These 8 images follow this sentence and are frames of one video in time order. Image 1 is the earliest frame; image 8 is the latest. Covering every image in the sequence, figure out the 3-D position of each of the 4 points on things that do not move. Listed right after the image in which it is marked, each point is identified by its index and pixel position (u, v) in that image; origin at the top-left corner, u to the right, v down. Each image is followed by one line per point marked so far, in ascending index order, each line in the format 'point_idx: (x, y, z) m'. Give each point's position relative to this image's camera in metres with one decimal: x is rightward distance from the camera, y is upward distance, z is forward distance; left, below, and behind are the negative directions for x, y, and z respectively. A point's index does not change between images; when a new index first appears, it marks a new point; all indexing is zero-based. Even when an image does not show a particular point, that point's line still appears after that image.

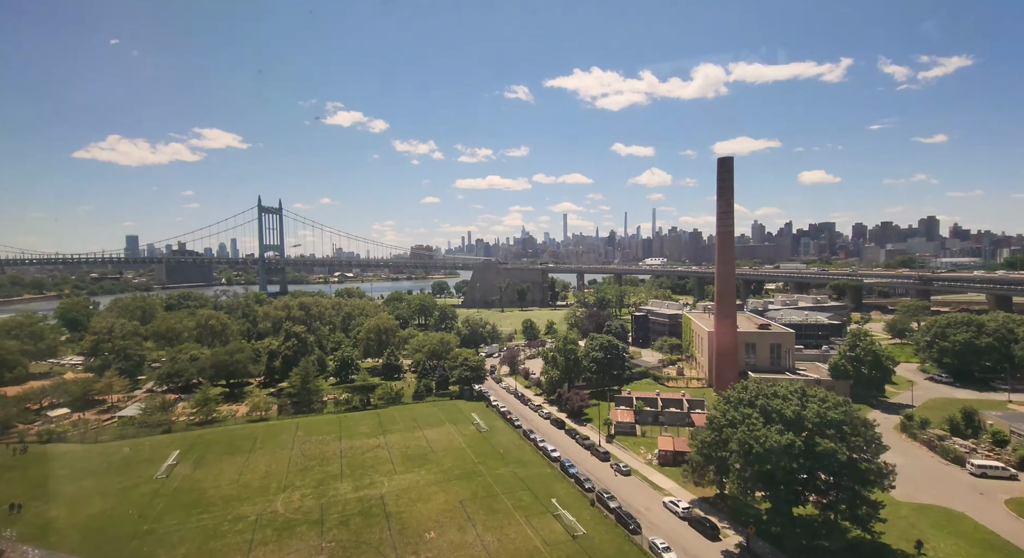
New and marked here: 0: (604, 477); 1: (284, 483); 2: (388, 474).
0: (+3.3, -7.1, +18.5) m
1: (-8.3, -7.5, +18.8) m
2: (-4.6, -7.4, +19.3) m
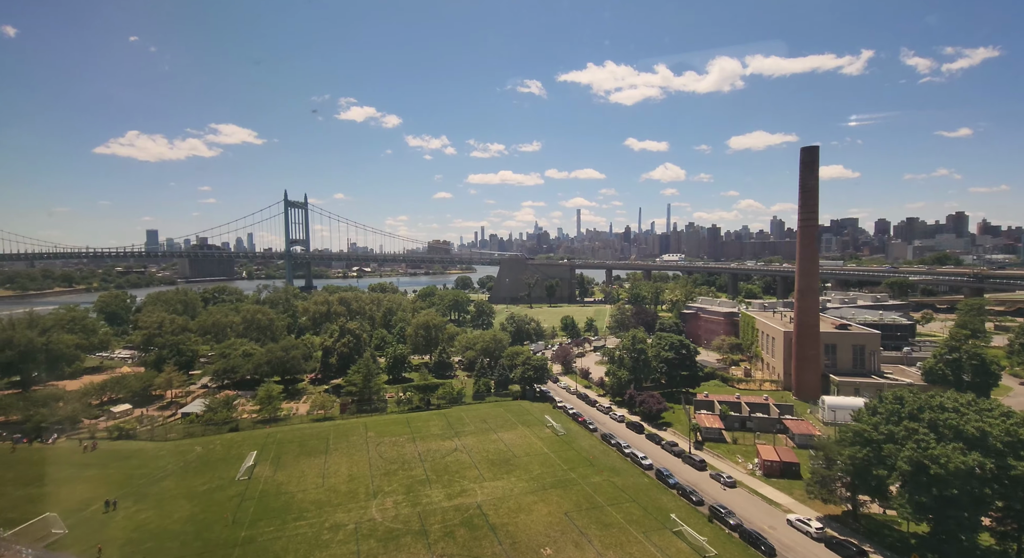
0: (+6.7, -7.1, +17.4) m
1: (-4.9, -7.5, +18.2) m
2: (-1.2, -7.3, +18.5) m
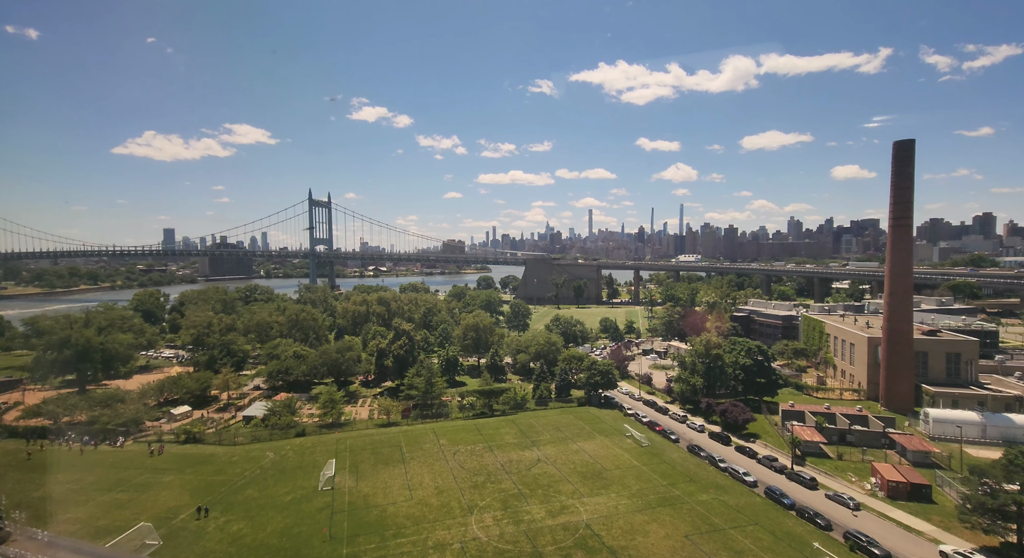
0: (+10.1, -7.3, +16.1) m
1: (-1.5, -7.6, +17.2) m
2: (+2.2, -7.4, +17.5) m
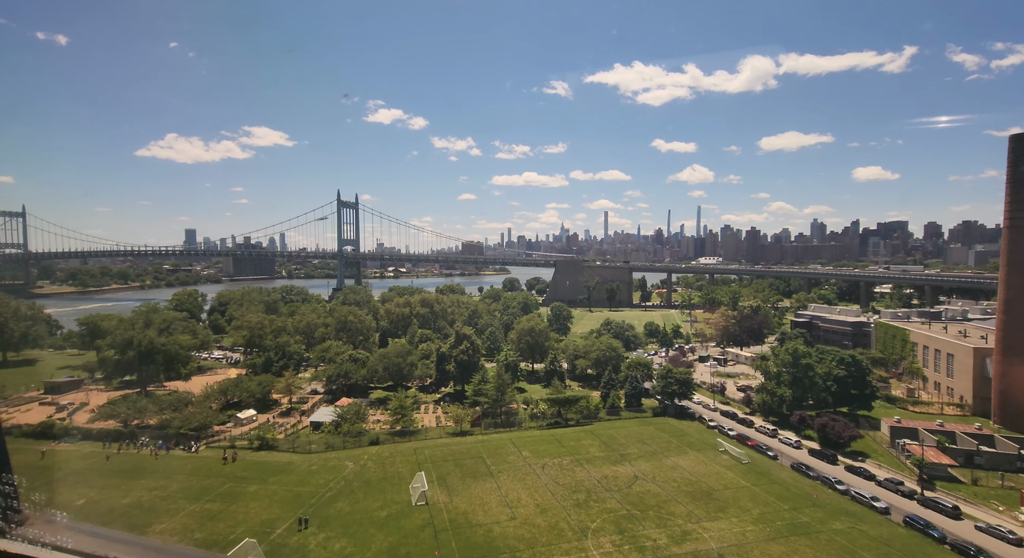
0: (+13.6, -7.5, +14.5) m
1: (+2.0, -7.8, +16.1) m
2: (+5.8, -7.6, +16.2) m
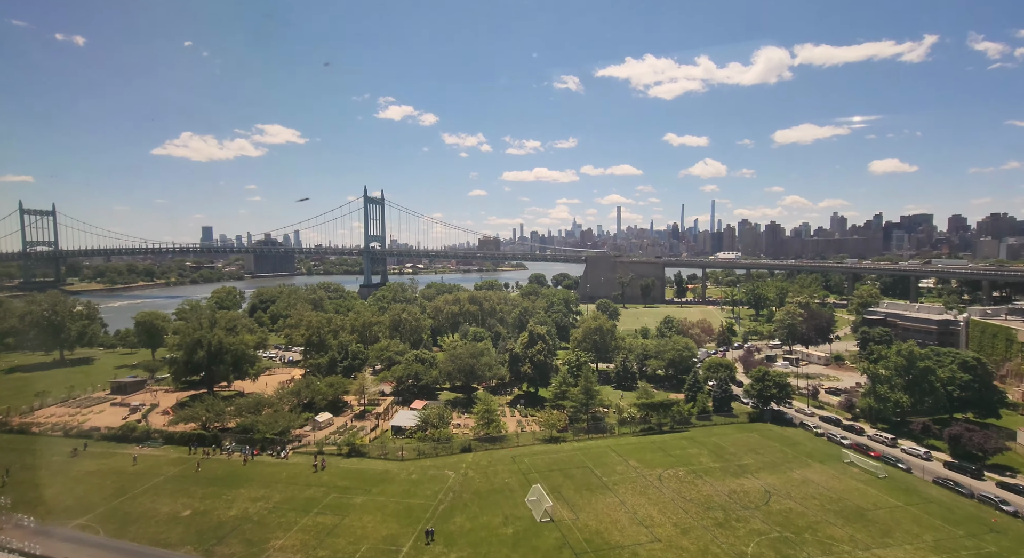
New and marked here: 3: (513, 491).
0: (+17.7, -7.5, +12.7) m
1: (+6.3, -7.8, +14.8) m
2: (+10.0, -7.6, +14.7) m
3: (0.0, -8.0, +19.2) m
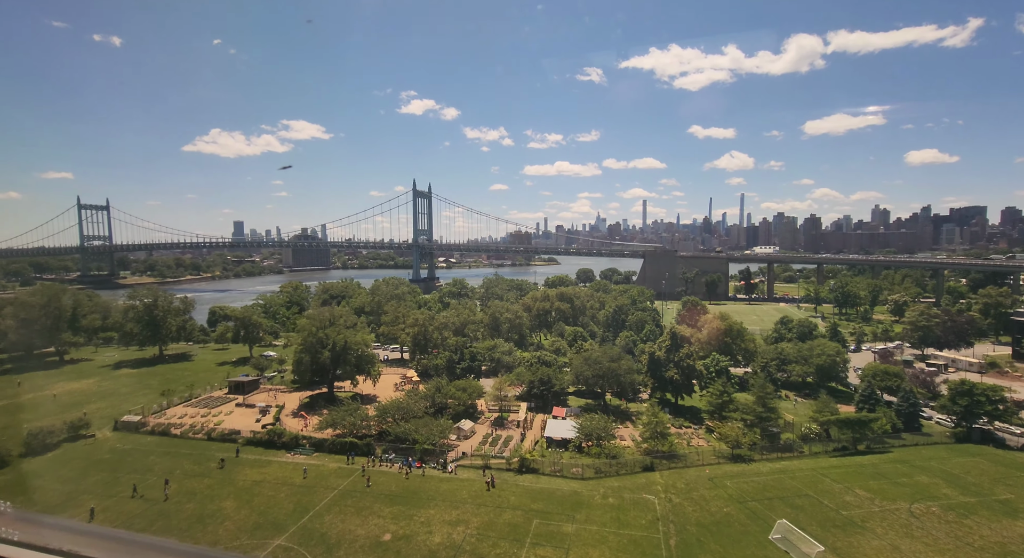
0: (+24.8, -7.7, +9.0) m
1: (+13.5, -8.0, +11.9) m
2: (+17.3, -7.8, +11.6) m
3: (+7.6, -8.1, +16.7) m
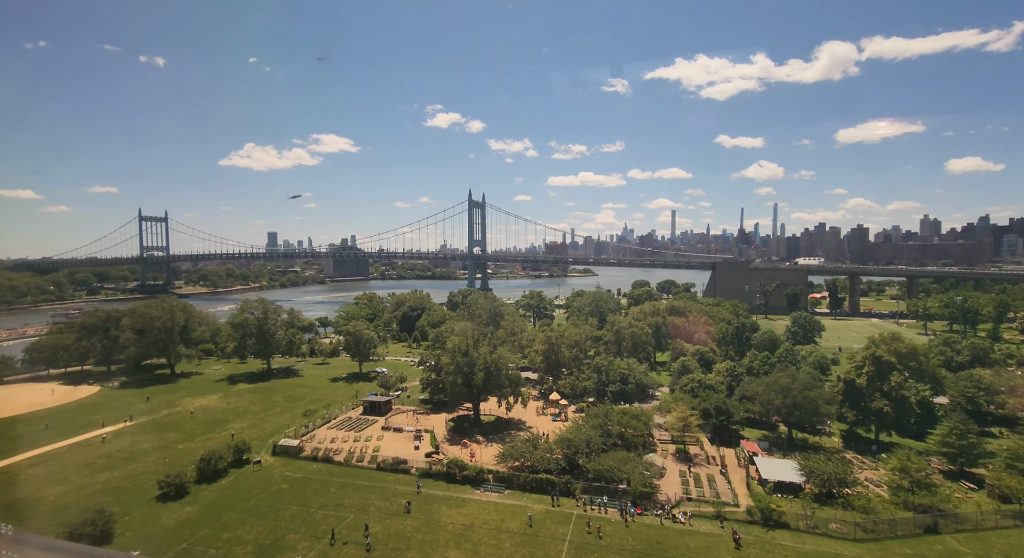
0: (+32.7, -8.2, +3.8) m
1: (+21.7, -8.5, +7.6) m
2: (+25.4, -8.4, +7.0) m
3: (+16.1, -8.7, +12.9) m
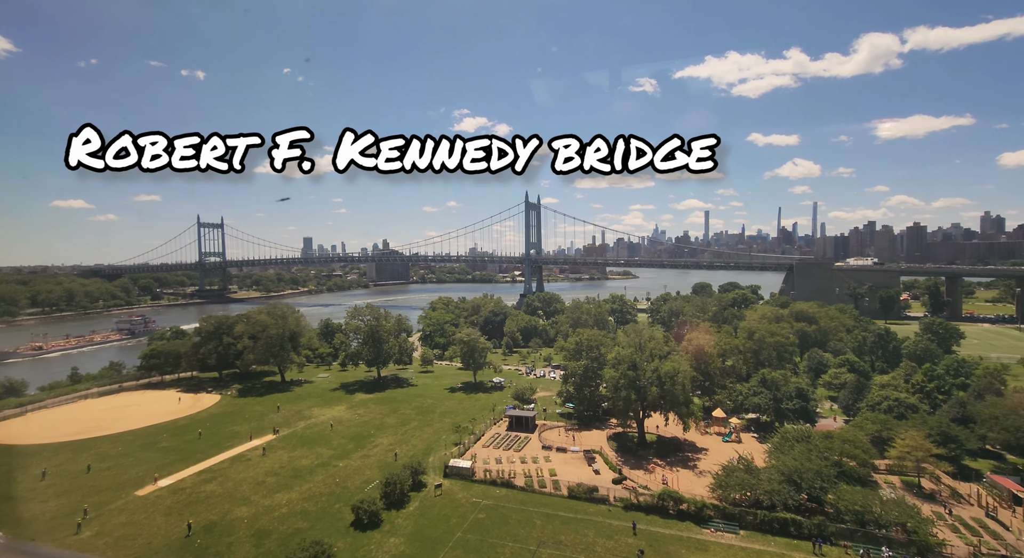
0: (+39.9, -8.2, -1.9) m
1: (+29.3, -8.6, +2.8) m
2: (+32.9, -8.4, +1.9) m
3: (+24.3, -8.8, +8.6) m
